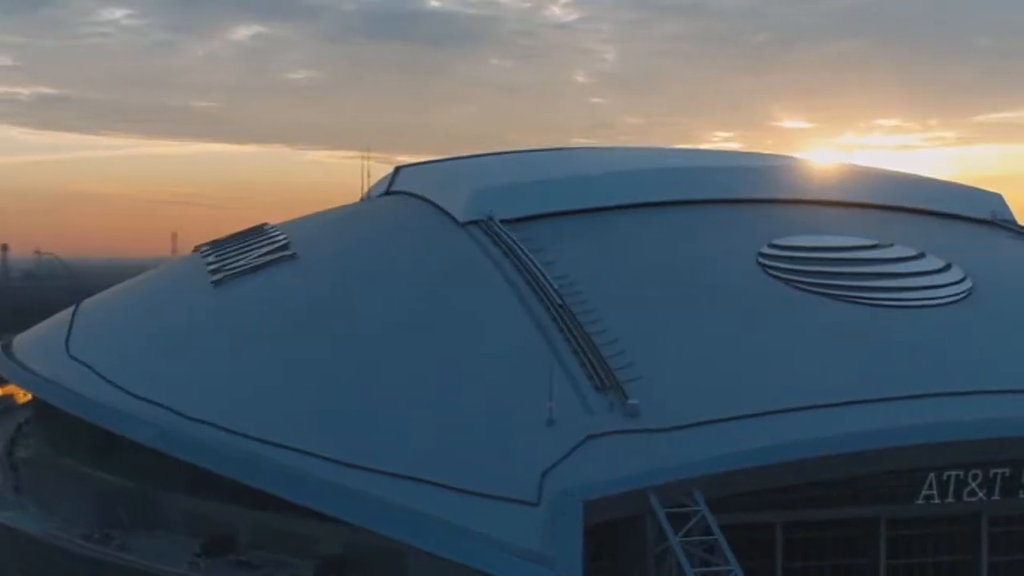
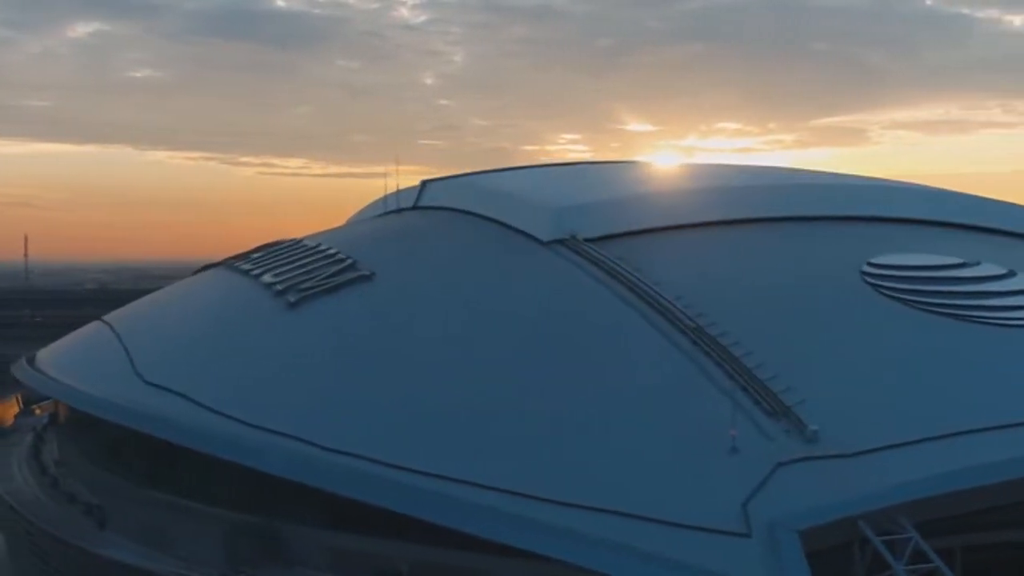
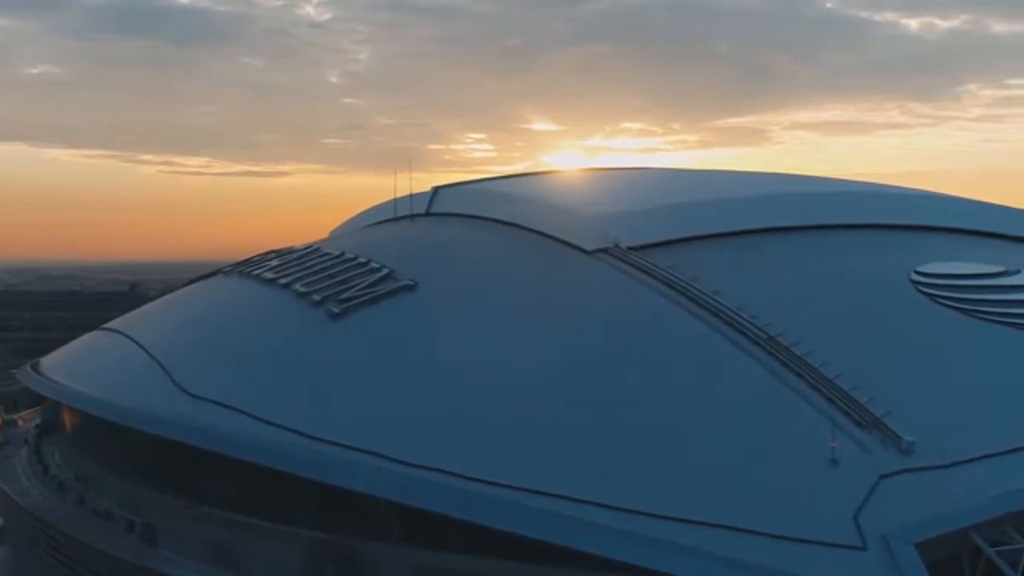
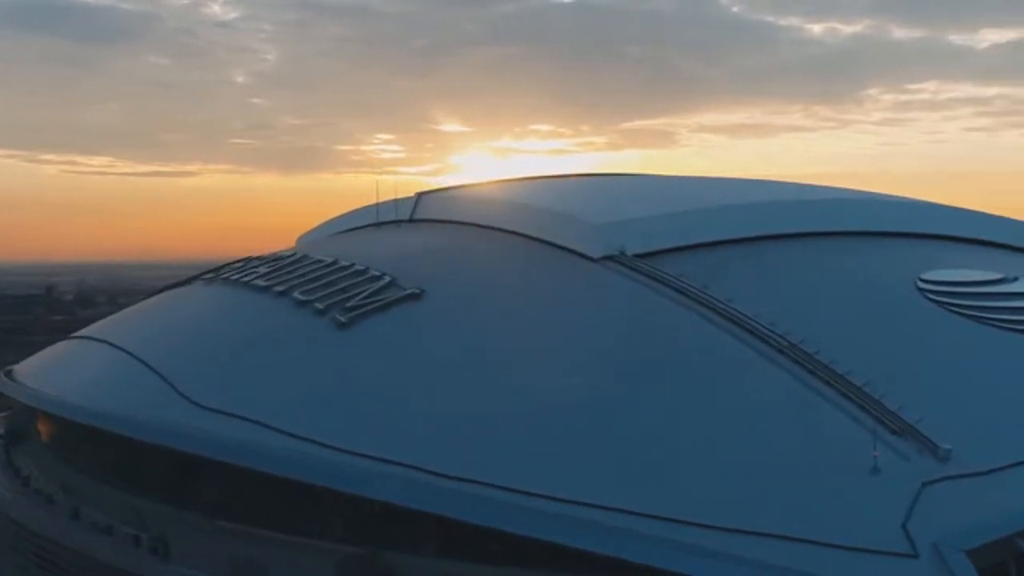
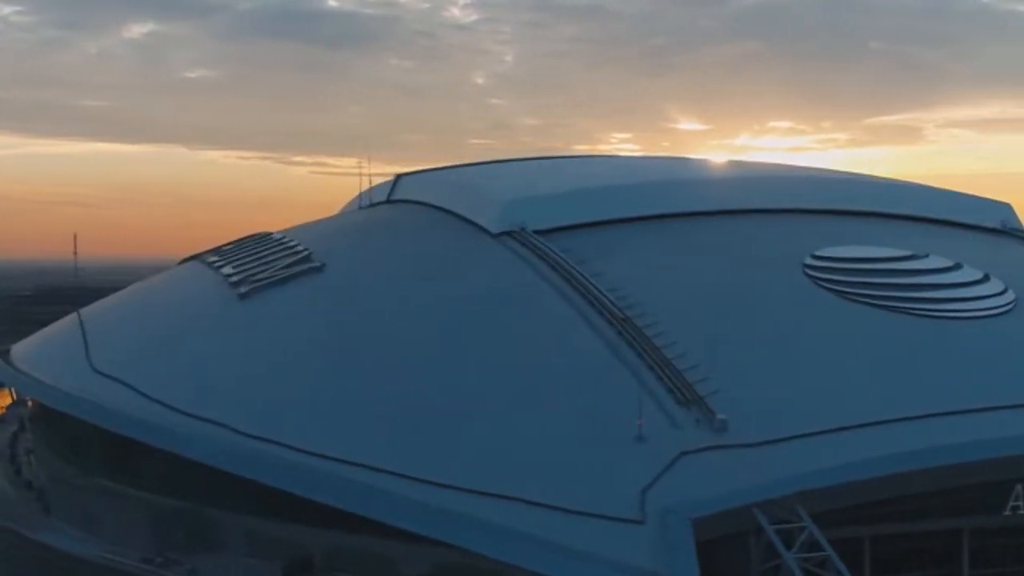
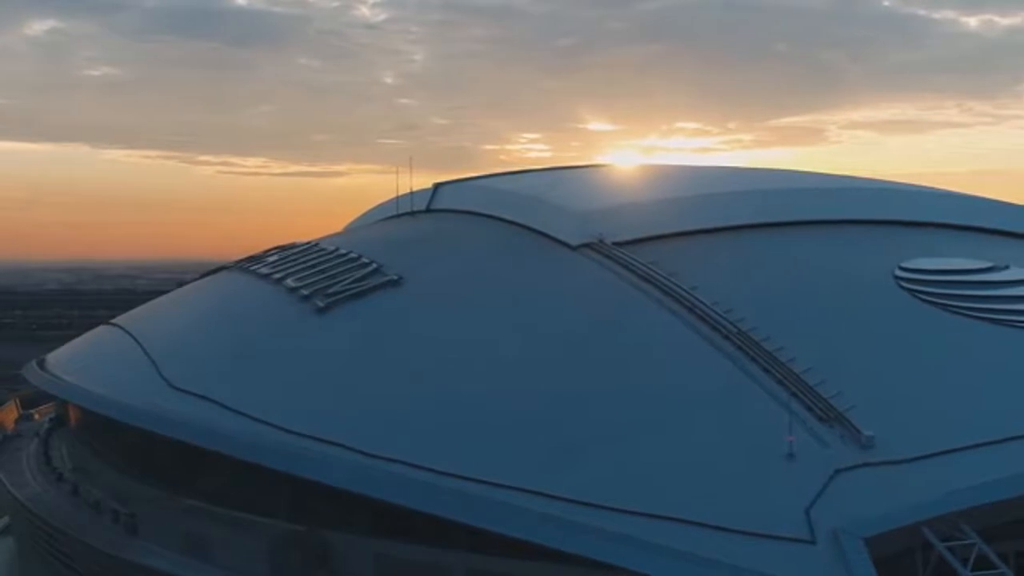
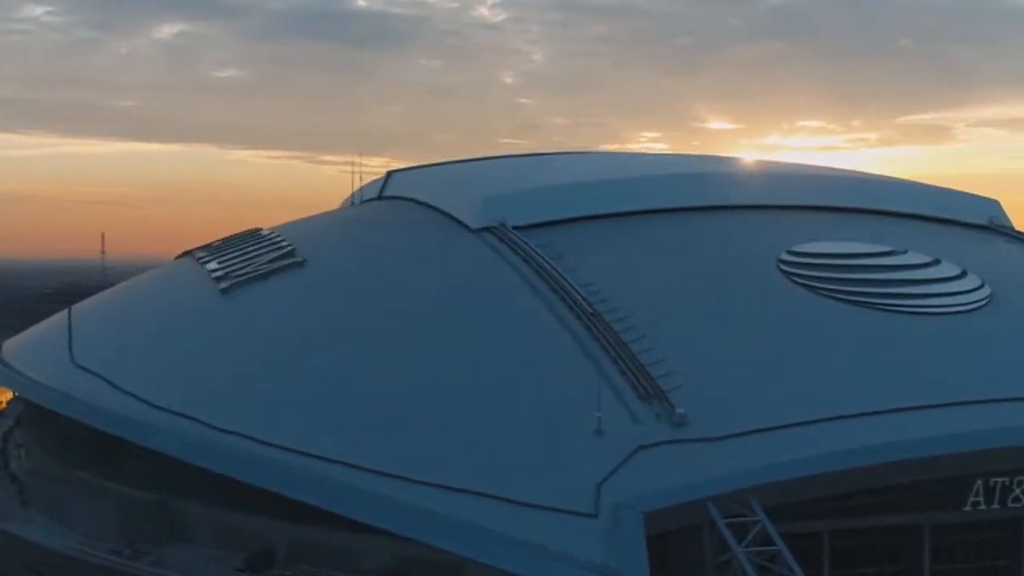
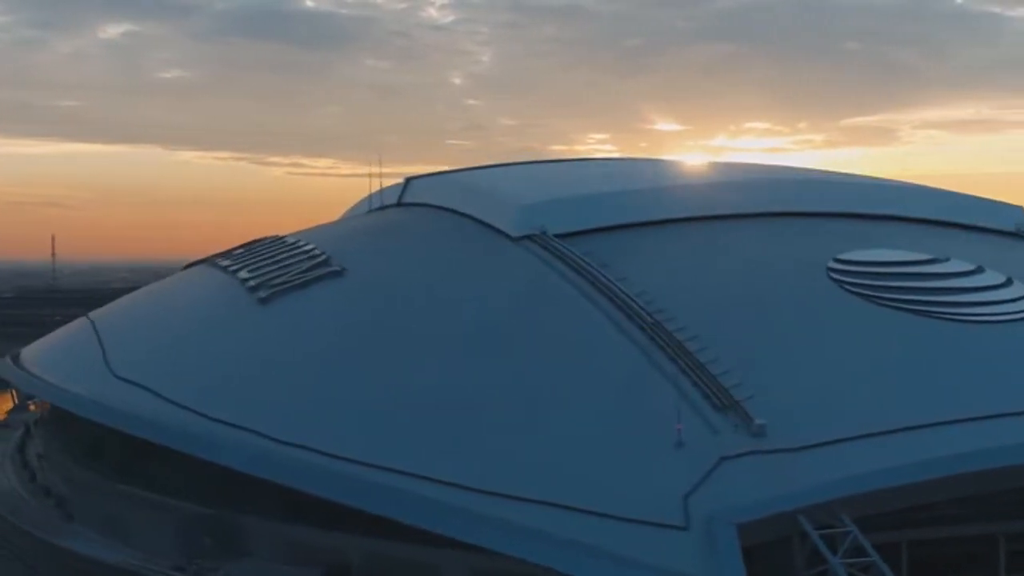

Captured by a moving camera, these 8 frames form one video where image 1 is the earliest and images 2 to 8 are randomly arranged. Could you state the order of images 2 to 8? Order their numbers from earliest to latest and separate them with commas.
7, 5, 8, 2, 6, 3, 4
